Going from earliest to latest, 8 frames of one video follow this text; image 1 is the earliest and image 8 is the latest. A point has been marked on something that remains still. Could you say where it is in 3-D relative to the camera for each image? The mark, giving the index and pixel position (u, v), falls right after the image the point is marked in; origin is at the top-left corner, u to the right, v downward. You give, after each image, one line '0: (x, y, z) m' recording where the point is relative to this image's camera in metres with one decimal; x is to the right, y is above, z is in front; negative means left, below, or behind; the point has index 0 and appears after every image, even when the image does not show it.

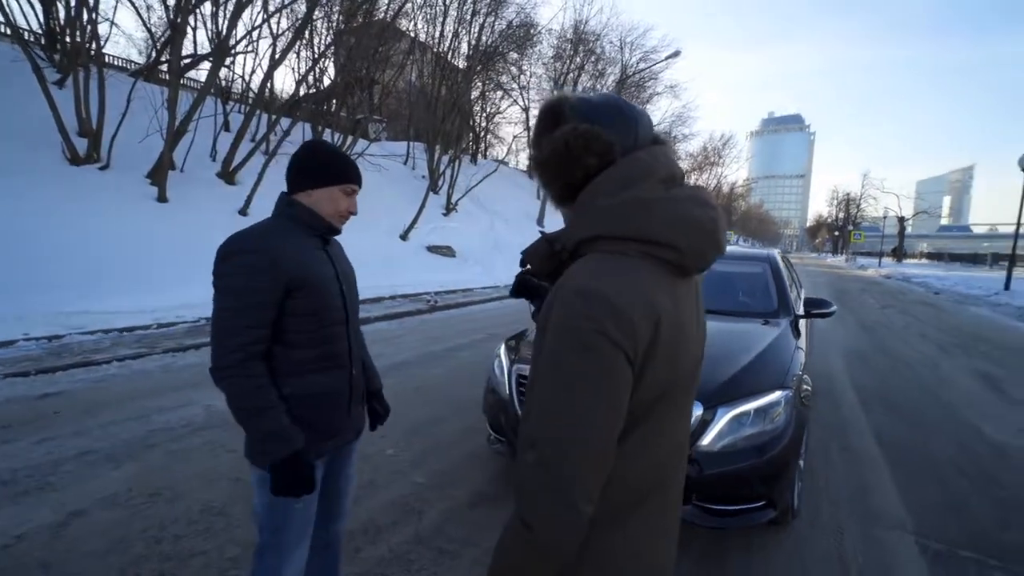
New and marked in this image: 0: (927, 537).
0: (+2.4, -1.4, +3.1) m
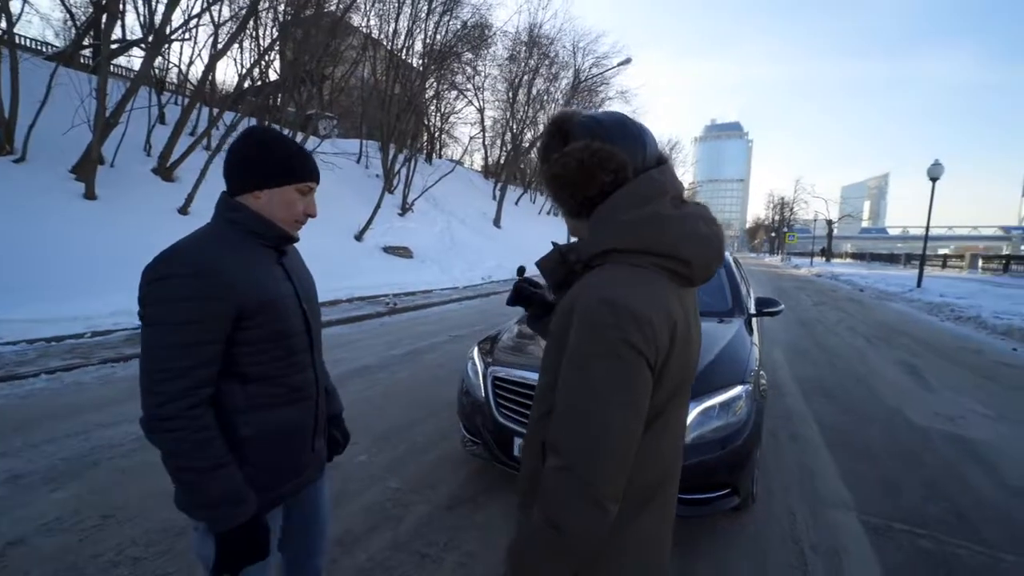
0: (+2.2, -1.4, +3.5) m
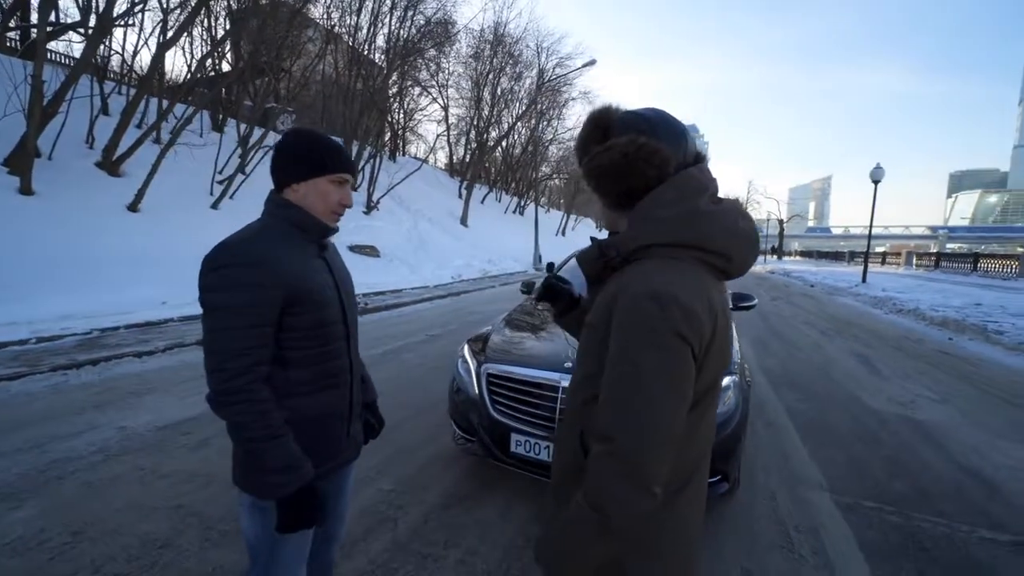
0: (+2.2, -1.4, +3.8) m
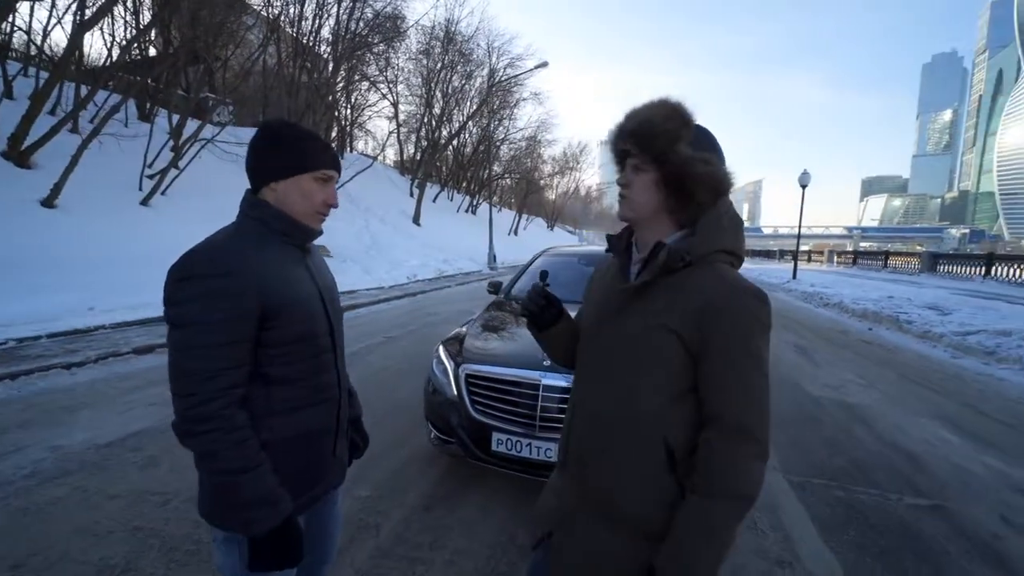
0: (+2.1, -1.4, +4.1) m
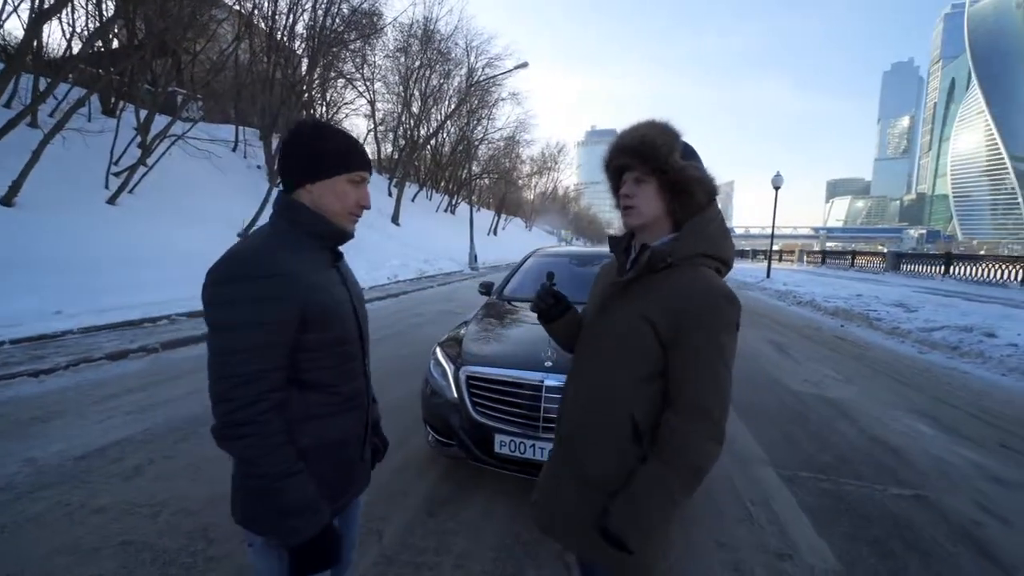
0: (+2.0, -1.4, +4.2) m
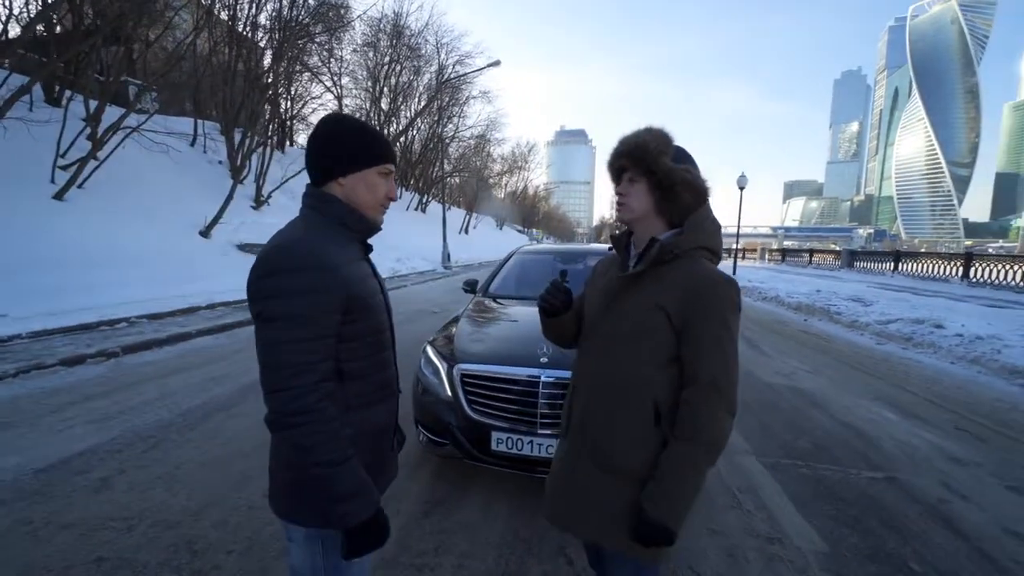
0: (+1.9, -1.3, +4.4) m
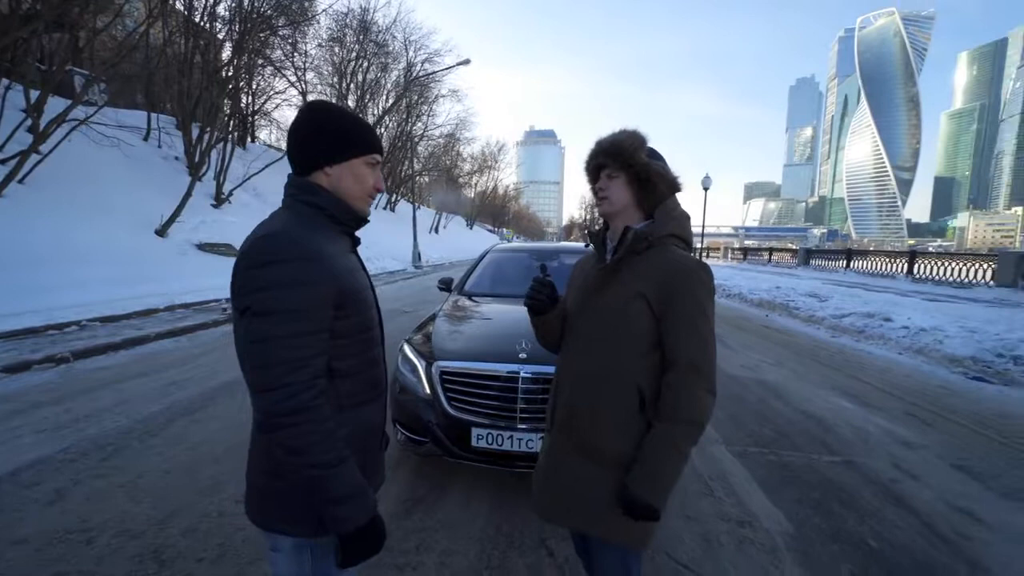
0: (+1.8, -1.3, +4.5) m
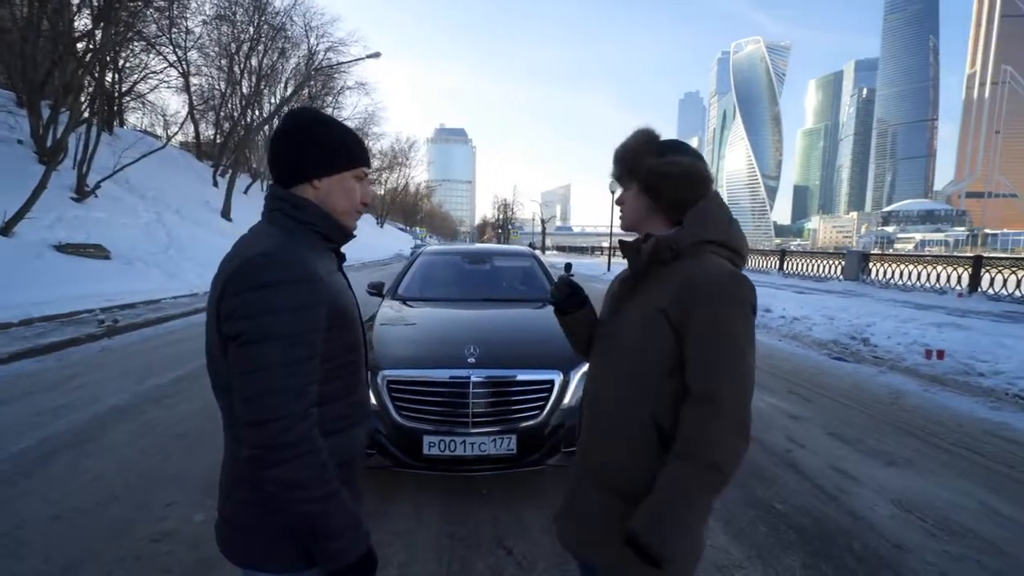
0: (+1.3, -1.2, +4.6) m
